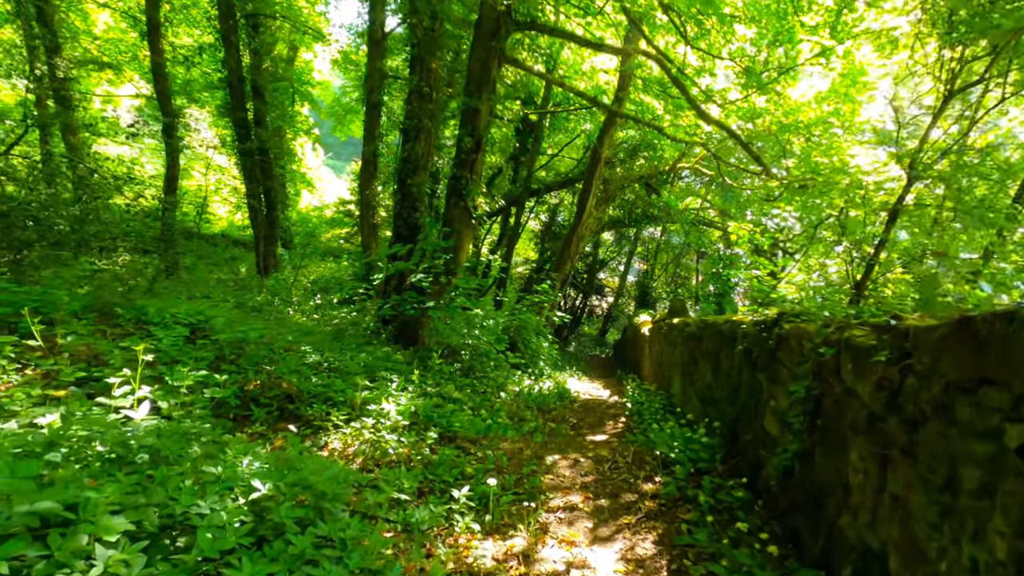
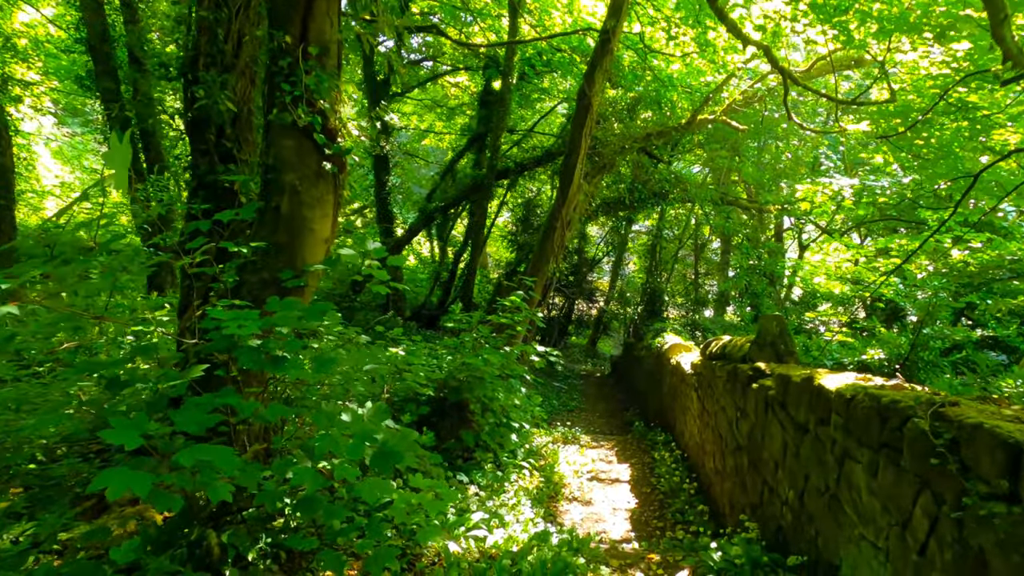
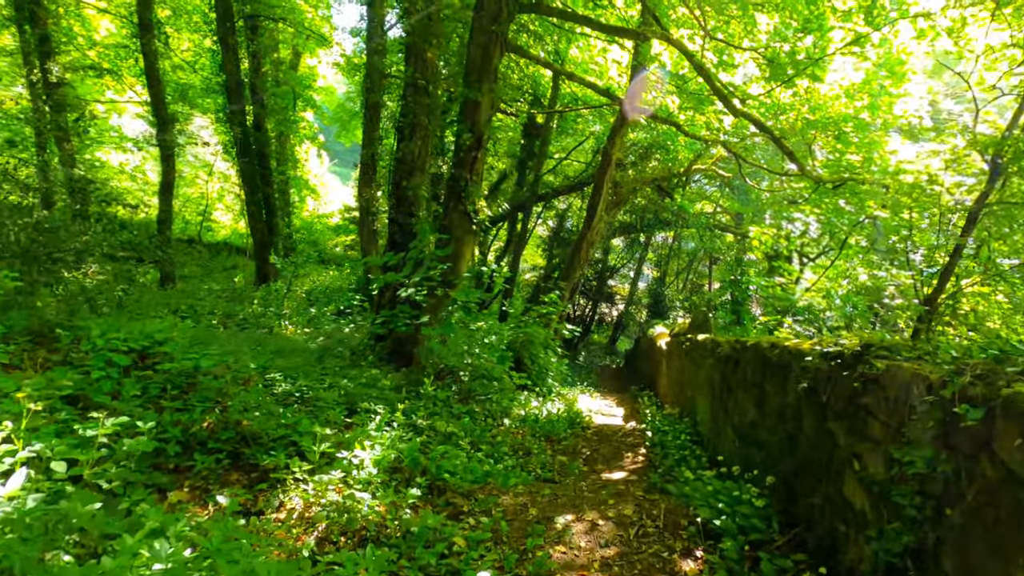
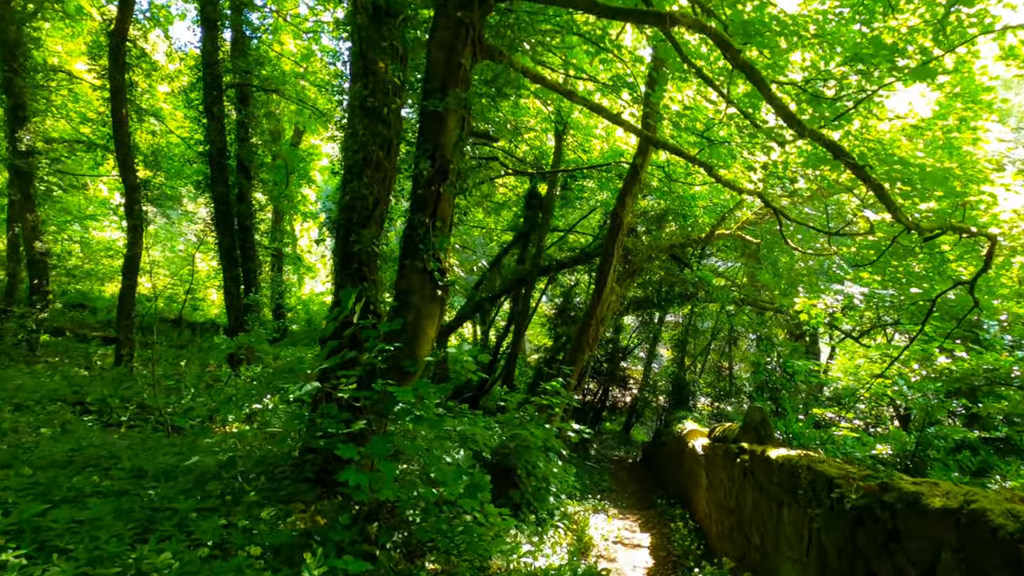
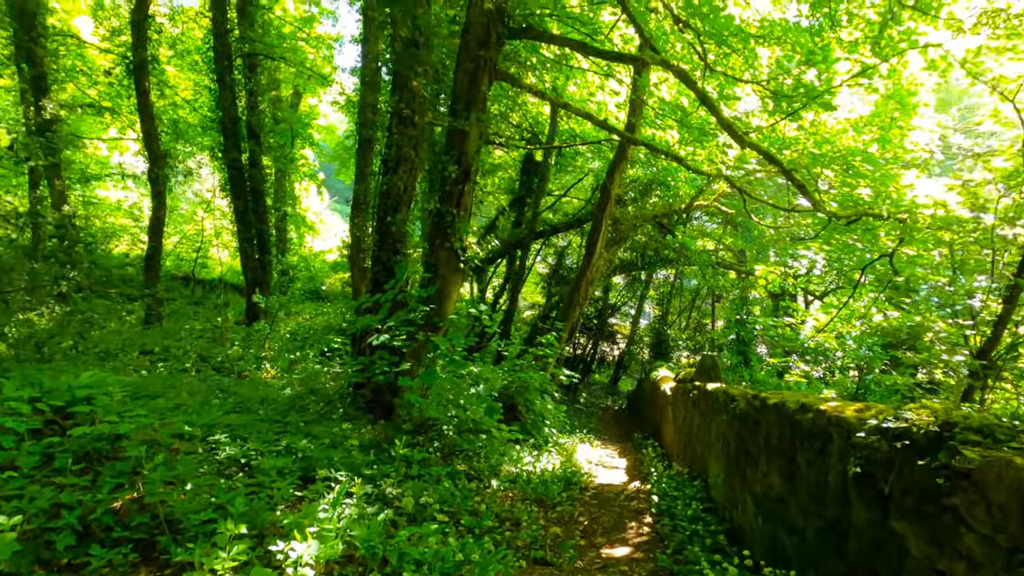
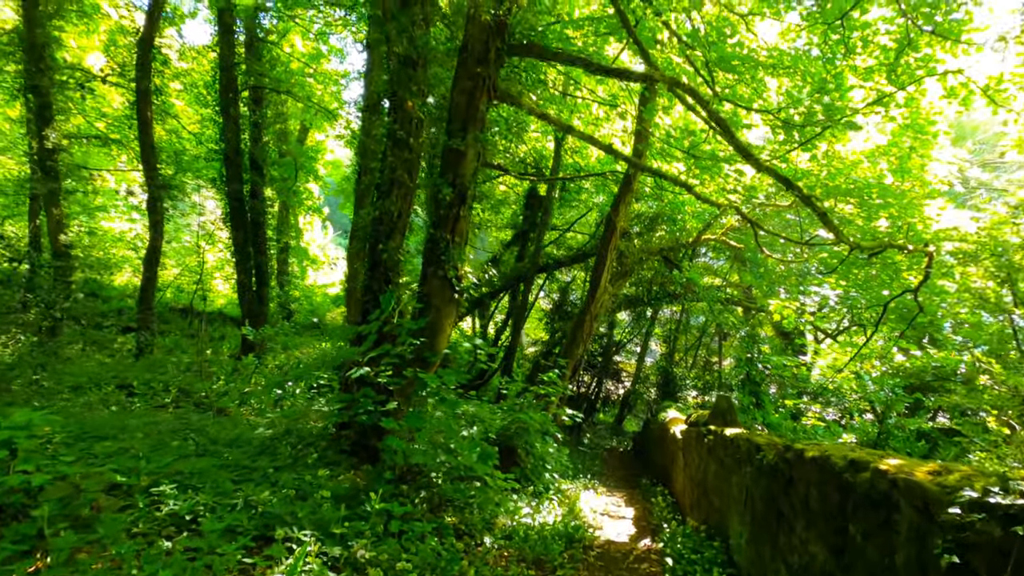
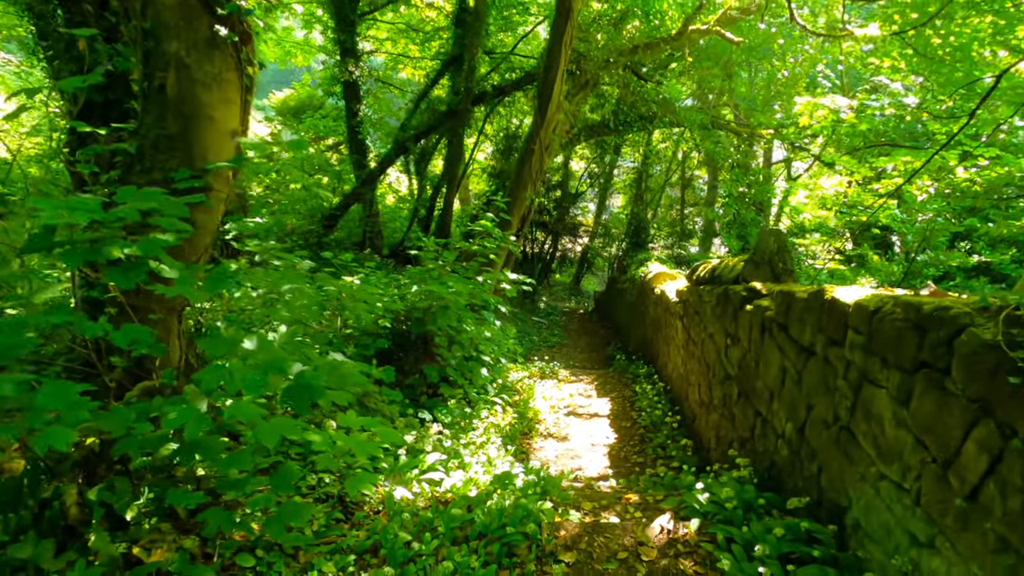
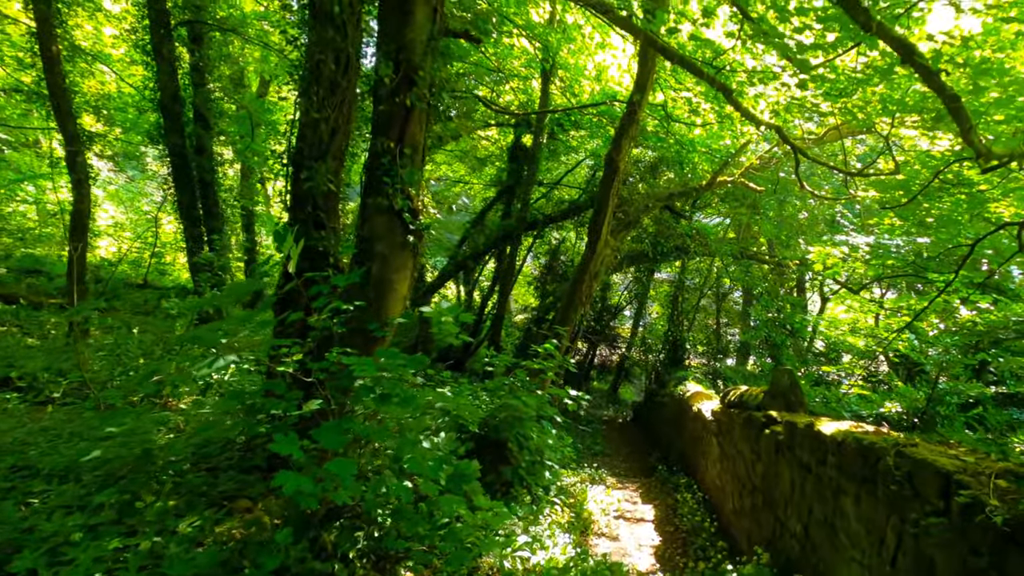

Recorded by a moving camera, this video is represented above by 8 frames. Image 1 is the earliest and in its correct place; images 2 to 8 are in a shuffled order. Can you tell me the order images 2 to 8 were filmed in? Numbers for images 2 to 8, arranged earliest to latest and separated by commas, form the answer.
3, 5, 6, 4, 8, 2, 7
